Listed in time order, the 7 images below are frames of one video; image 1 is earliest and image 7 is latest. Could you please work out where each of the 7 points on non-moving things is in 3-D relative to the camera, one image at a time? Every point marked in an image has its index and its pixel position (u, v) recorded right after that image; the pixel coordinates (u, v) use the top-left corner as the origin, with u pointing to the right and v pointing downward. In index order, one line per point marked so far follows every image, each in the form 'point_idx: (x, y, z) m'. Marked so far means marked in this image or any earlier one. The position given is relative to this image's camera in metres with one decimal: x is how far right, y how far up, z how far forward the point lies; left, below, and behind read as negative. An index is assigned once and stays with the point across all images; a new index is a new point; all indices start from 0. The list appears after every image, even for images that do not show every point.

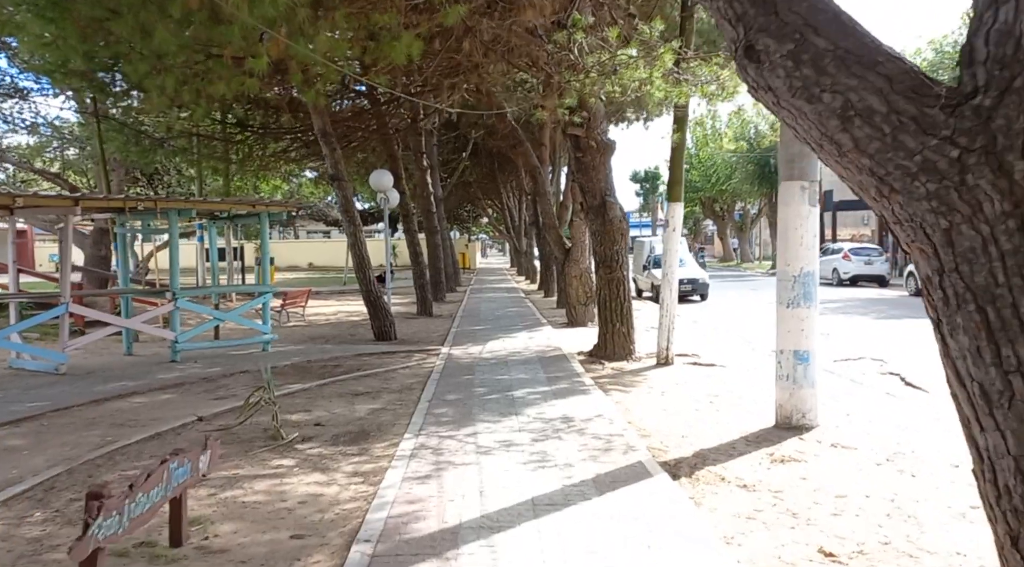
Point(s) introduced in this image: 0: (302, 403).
0: (-2.2, -1.3, +7.6) m
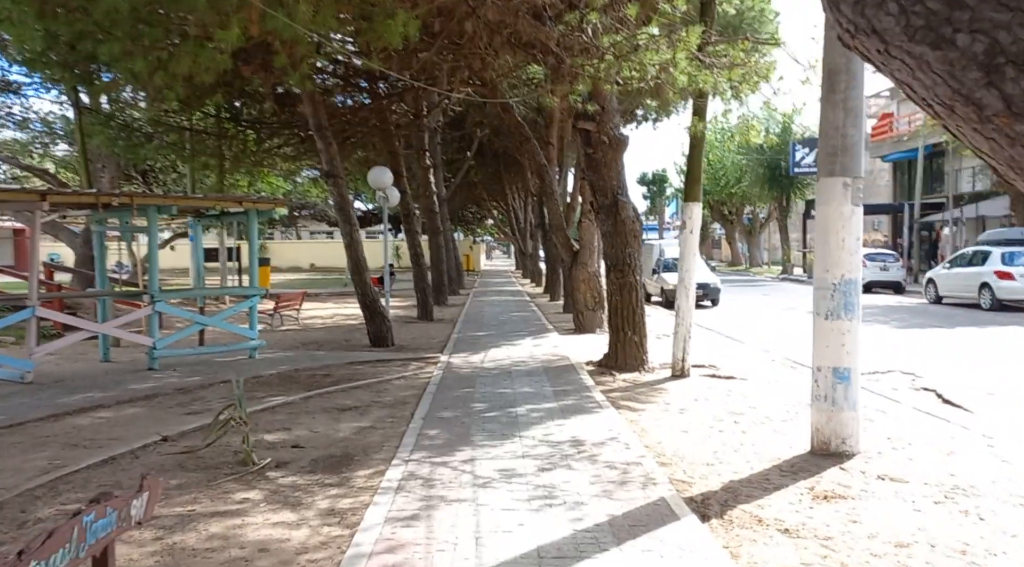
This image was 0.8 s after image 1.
0: (-2.2, -1.3, +6.9) m
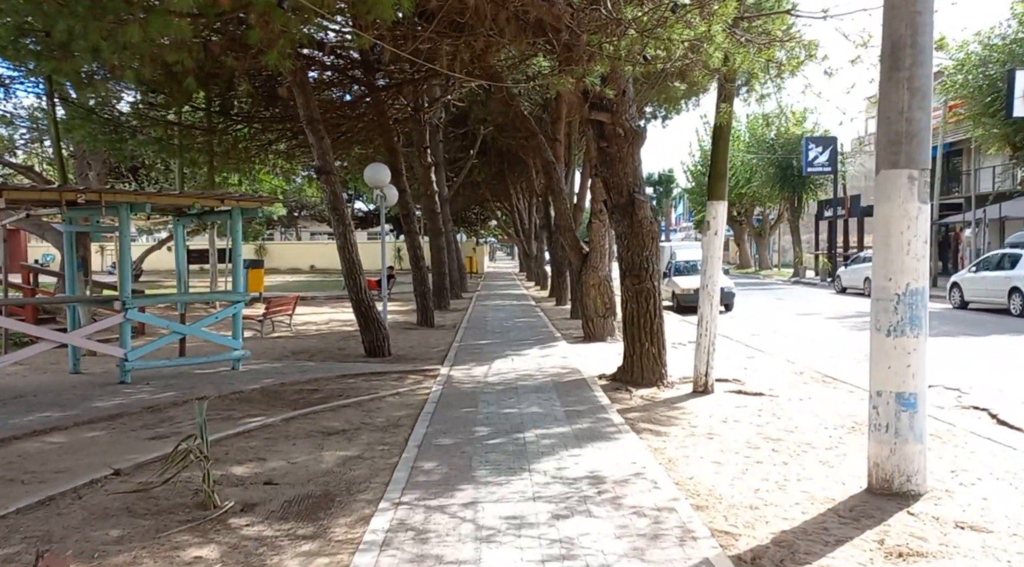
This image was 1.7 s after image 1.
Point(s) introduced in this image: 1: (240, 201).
0: (-2.1, -1.4, +6.0) m
1: (-3.7, +1.1, +9.8) m
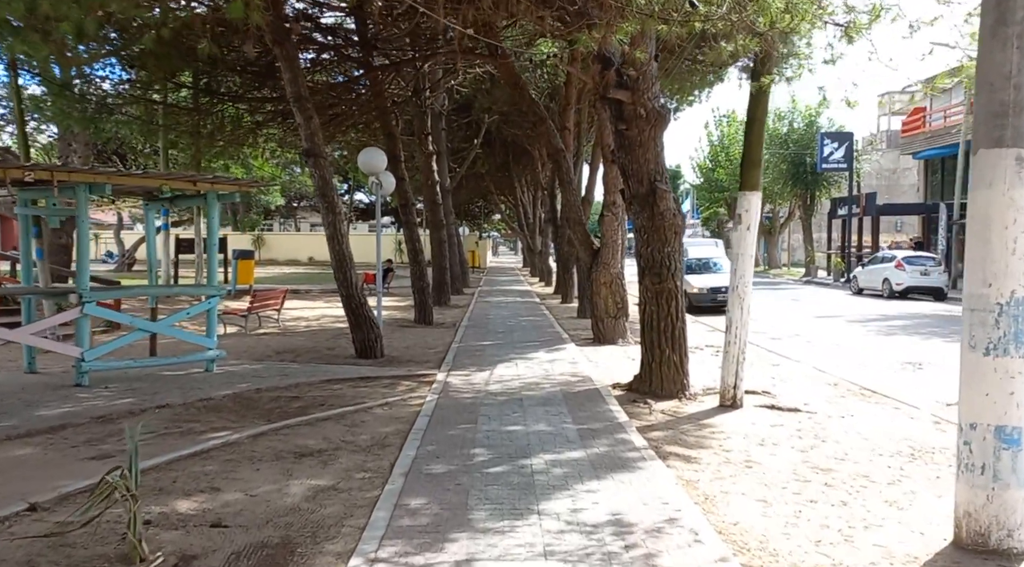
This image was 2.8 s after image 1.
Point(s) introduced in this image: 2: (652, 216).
0: (-2.1, -1.3, +5.0) m
1: (-3.6, +1.2, +8.8) m
2: (+1.6, +0.8, +8.3) m
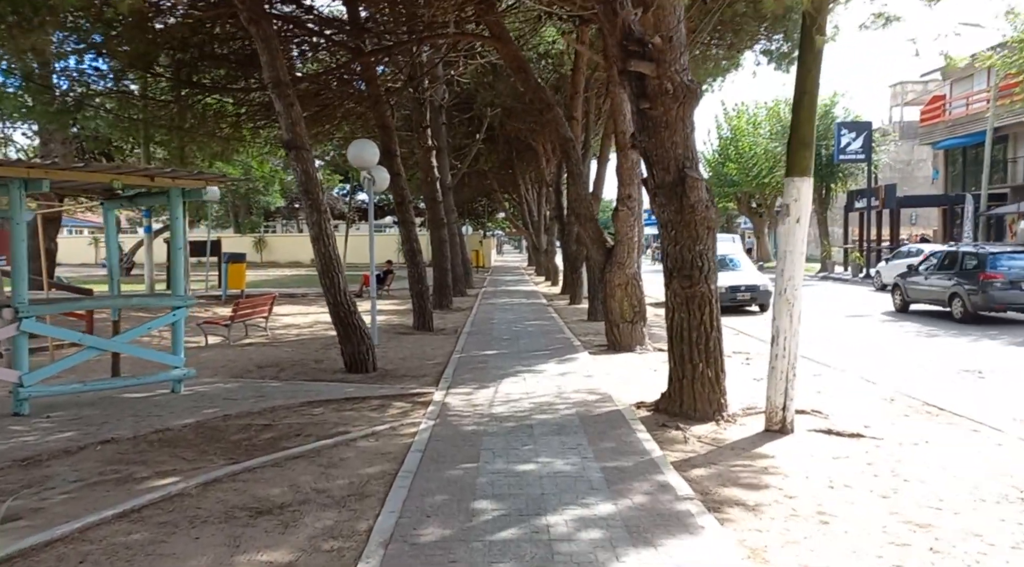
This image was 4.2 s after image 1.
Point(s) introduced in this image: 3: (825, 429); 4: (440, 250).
0: (-2.0, -1.4, +3.9) m
1: (-3.6, +1.1, +7.7) m
2: (+1.7, +0.7, +7.1) m
3: (+2.9, -1.4, +6.9) m
4: (-1.9, +0.9, +19.2) m
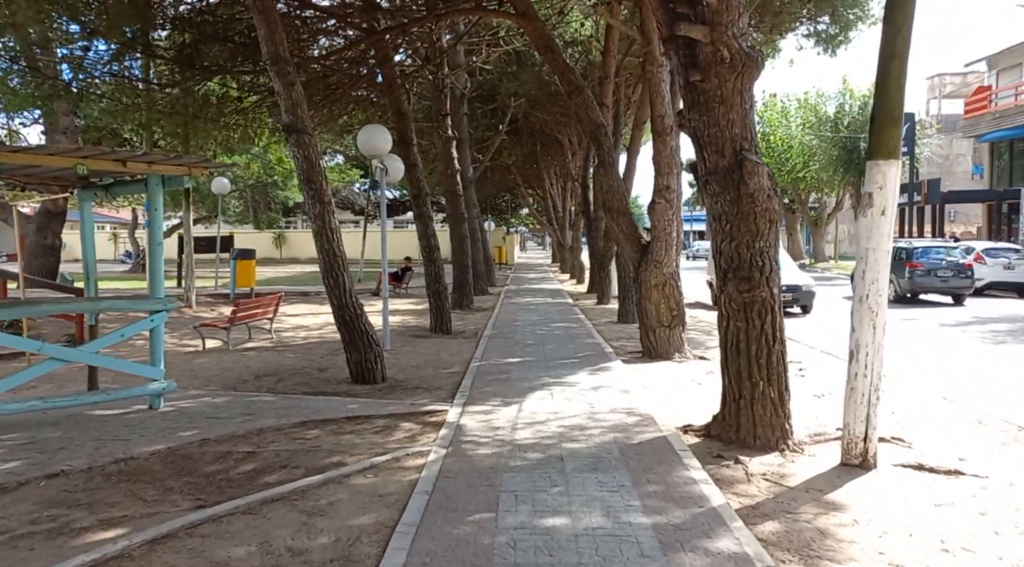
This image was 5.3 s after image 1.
0: (-1.9, -1.5, +2.9) m
1: (-3.3, +1.1, +6.7) m
2: (+1.9, +0.7, +6.0) m
3: (+3.1, -1.4, +5.7) m
4: (-1.3, +0.9, +18.2) m
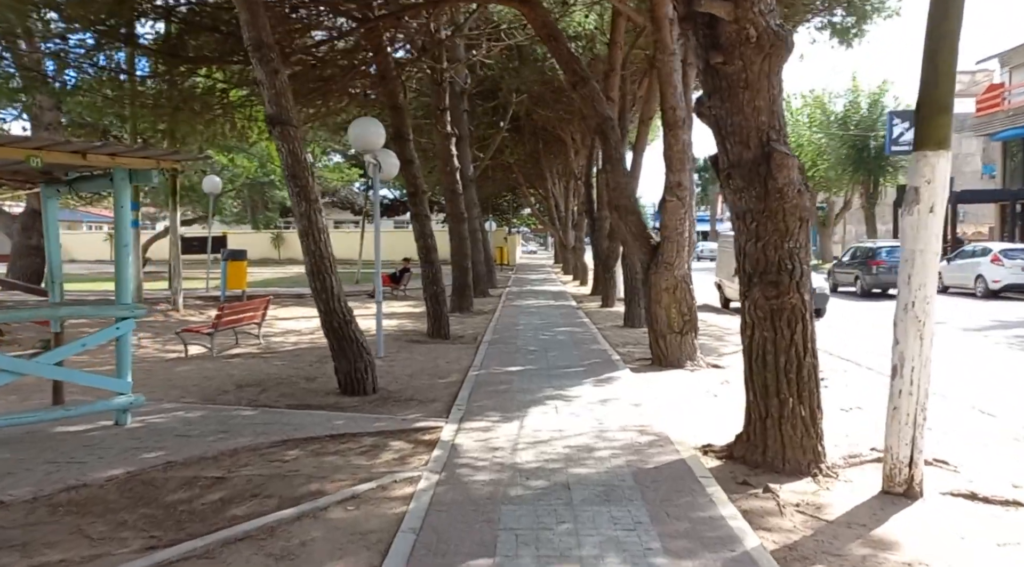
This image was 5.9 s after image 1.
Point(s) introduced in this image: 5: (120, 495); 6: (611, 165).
0: (-1.9, -1.5, +2.3) m
1: (-3.3, +1.1, +6.1) m
2: (+1.9, +0.7, +5.4) m
3: (+3.2, -1.4, +5.1) m
4: (-1.3, +0.9, +17.5) m
5: (-2.6, -1.4, +4.8) m
6: (+1.5, +1.7, +10.7) m
